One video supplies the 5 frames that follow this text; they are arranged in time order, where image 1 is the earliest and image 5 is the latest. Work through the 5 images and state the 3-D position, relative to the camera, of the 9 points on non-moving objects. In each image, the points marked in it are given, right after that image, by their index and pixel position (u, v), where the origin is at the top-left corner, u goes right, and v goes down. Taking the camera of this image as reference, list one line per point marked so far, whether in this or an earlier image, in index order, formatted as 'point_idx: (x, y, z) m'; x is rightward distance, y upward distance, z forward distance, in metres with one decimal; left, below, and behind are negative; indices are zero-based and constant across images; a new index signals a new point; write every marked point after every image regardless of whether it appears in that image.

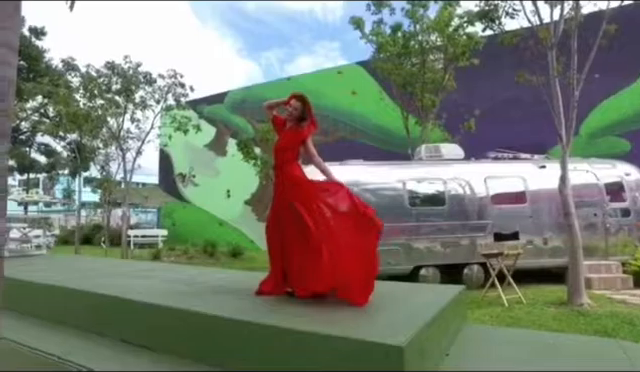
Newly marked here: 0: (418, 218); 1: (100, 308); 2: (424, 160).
0: (+2.3, -0.8, +9.9) m
1: (-2.3, -1.3, +4.4) m
2: (+2.6, +0.6, +10.5) m
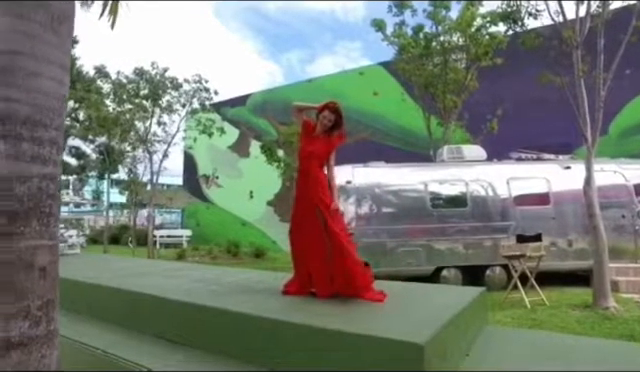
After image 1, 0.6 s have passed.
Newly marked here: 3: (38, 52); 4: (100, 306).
0: (+2.8, -0.8, +9.9) m
1: (-2.1, -1.3, +4.7) m
2: (+3.2, +0.6, +10.5) m
3: (-1.8, +0.8, +2.7) m
4: (-2.7, -1.5, +5.2) m
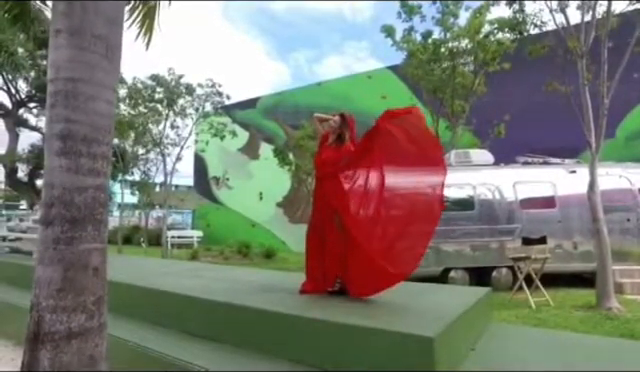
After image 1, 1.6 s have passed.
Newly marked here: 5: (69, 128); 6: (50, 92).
0: (+3.1, -0.9, +10.2) m
1: (-1.9, -1.4, +5.1) m
2: (+3.5, +0.5, +10.8) m
3: (-1.6, +0.8, +3.0) m
4: (-2.6, -1.5, +5.6) m
5: (-1.8, +0.4, +3.0) m
6: (-2.0, +0.7, +3.0) m
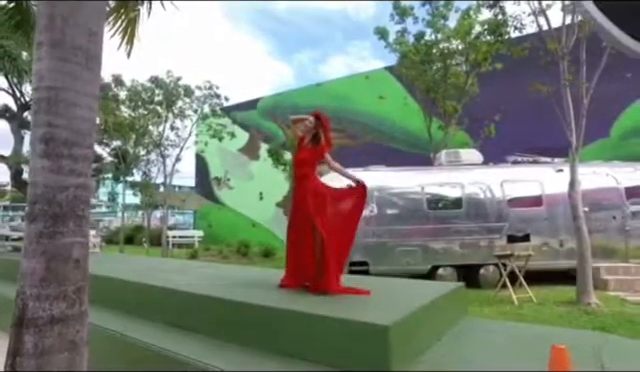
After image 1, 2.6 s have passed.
0: (+2.9, -0.9, +10.4) m
1: (-2.2, -1.4, +5.3) m
2: (+3.2, +0.5, +11.0) m
3: (-1.9, +0.8, +3.3) m
4: (-2.8, -1.5, +5.8) m
5: (-2.1, +0.4, +3.3) m
6: (-2.3, +0.7, +3.3) m
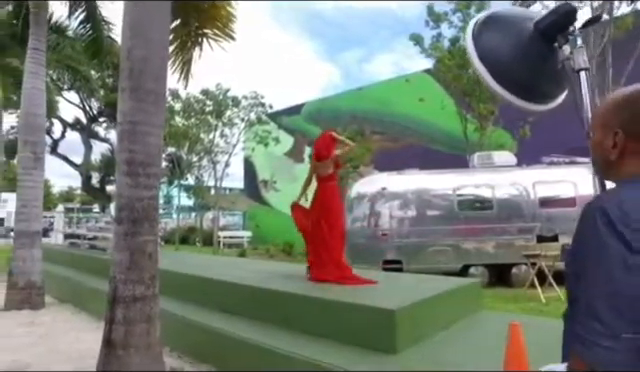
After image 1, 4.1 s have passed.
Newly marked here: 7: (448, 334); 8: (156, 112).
0: (+3.8, -0.9, +10.8) m
1: (-1.7, -1.5, +6.3) m
2: (+4.2, +0.5, +11.4) m
3: (-1.8, +0.7, +4.3) m
4: (-2.3, -1.6, +6.9) m
5: (-1.9, +0.3, +4.3) m
6: (-2.1, +0.6, +4.3) m
7: (+1.5, -1.7, +4.8) m
8: (-1.7, +0.8, +4.3) m
